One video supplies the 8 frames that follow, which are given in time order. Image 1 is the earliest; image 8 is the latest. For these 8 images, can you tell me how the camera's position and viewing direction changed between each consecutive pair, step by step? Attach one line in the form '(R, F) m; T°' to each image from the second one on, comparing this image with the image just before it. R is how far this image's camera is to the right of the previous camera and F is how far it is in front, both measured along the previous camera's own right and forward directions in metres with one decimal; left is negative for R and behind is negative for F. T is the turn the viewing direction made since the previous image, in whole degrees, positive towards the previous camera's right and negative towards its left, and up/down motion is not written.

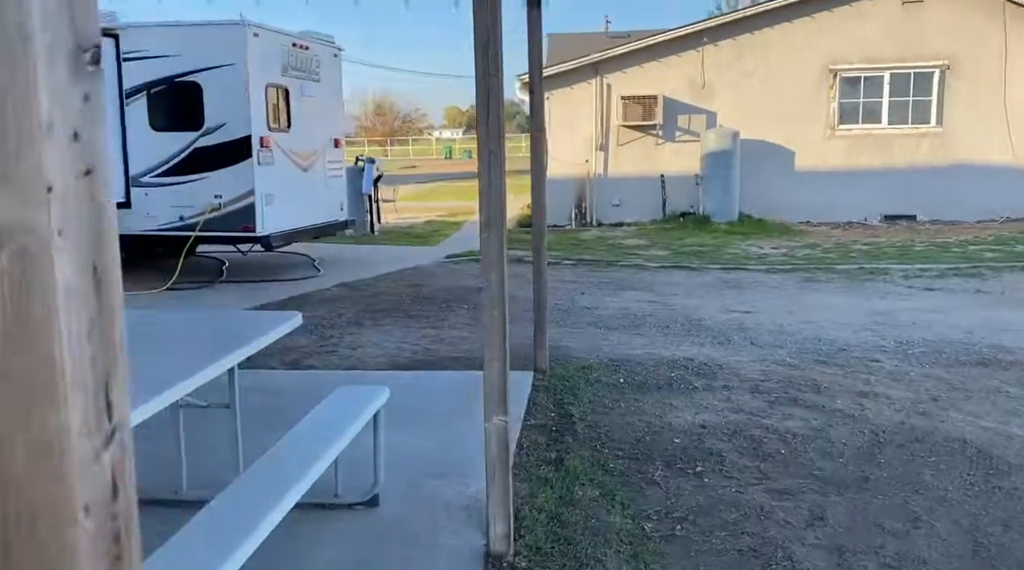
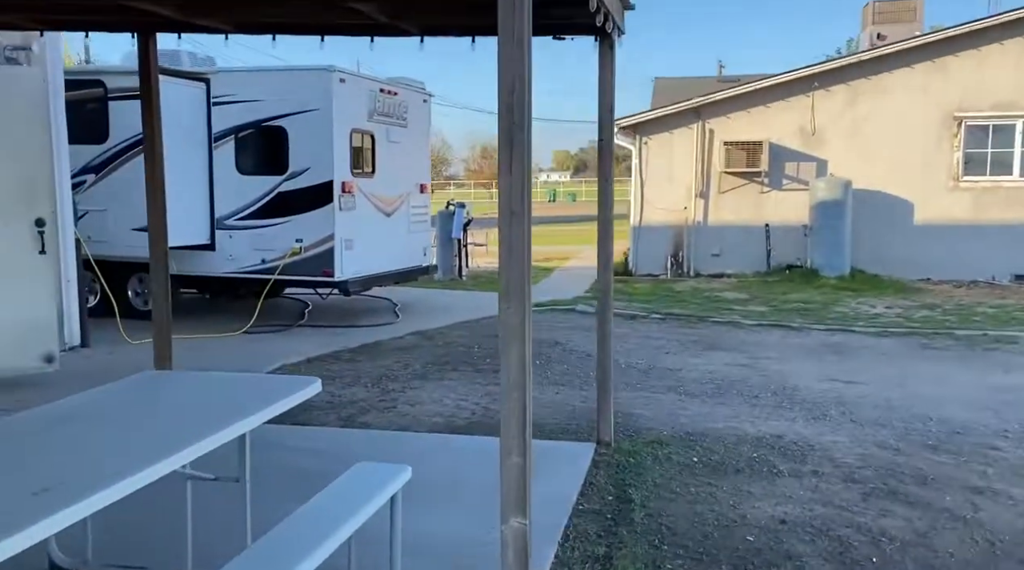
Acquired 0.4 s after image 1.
(+0.2, +0.4) m; -7°
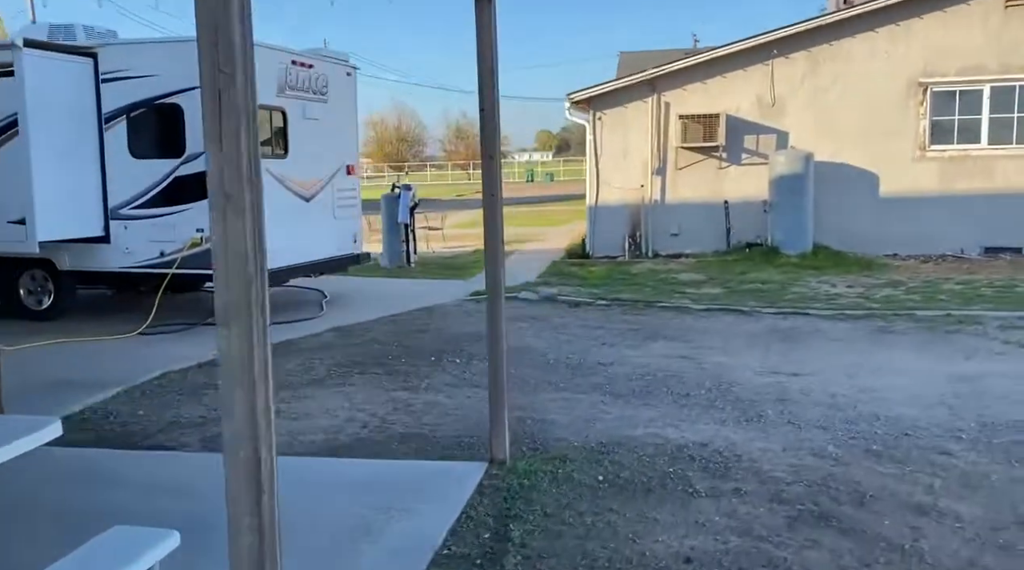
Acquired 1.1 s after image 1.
(+0.5, +0.7) m; +1°
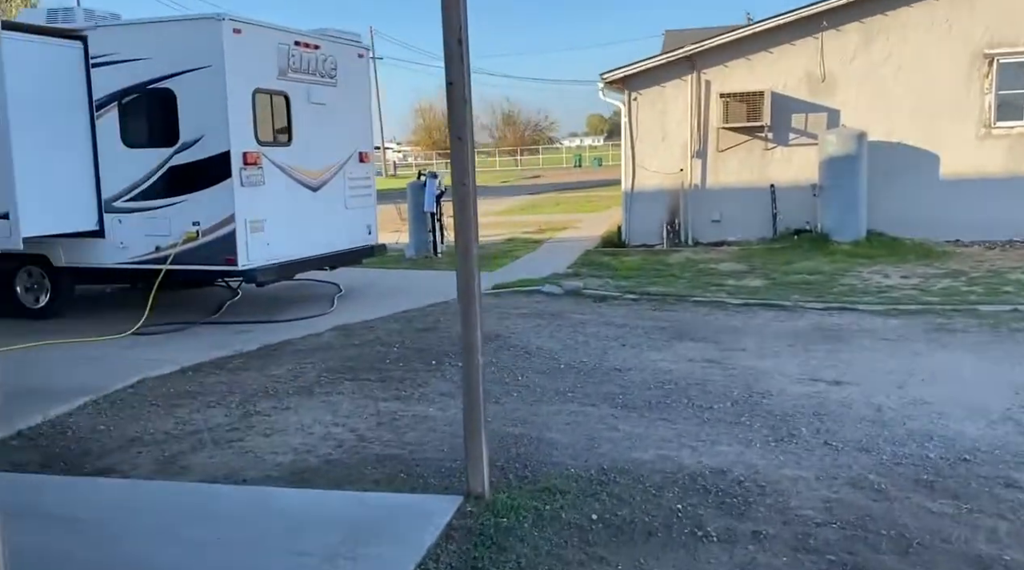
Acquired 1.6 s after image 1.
(+0.3, +0.6) m; -4°
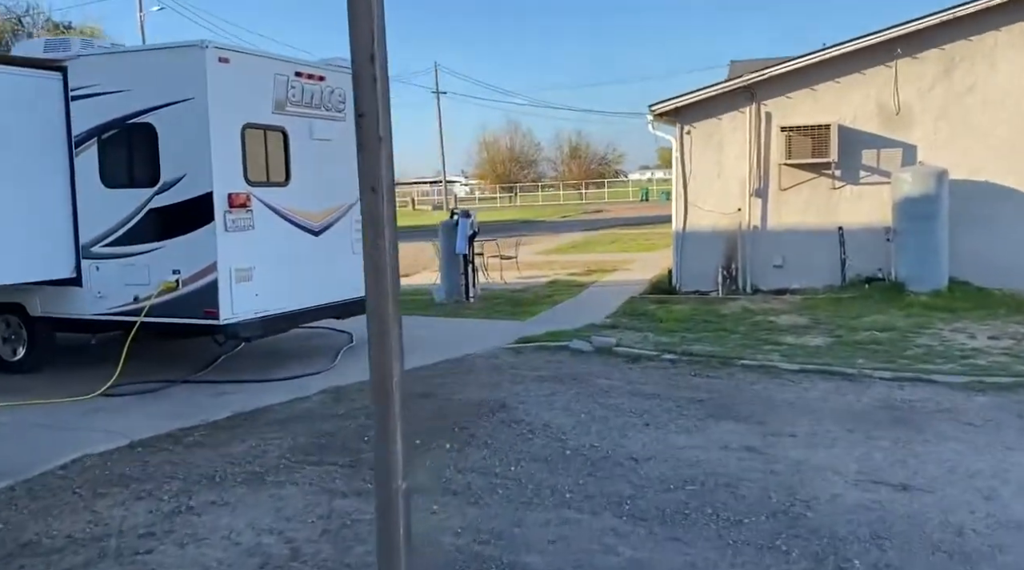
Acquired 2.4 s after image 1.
(+0.4, +0.9) m; -5°
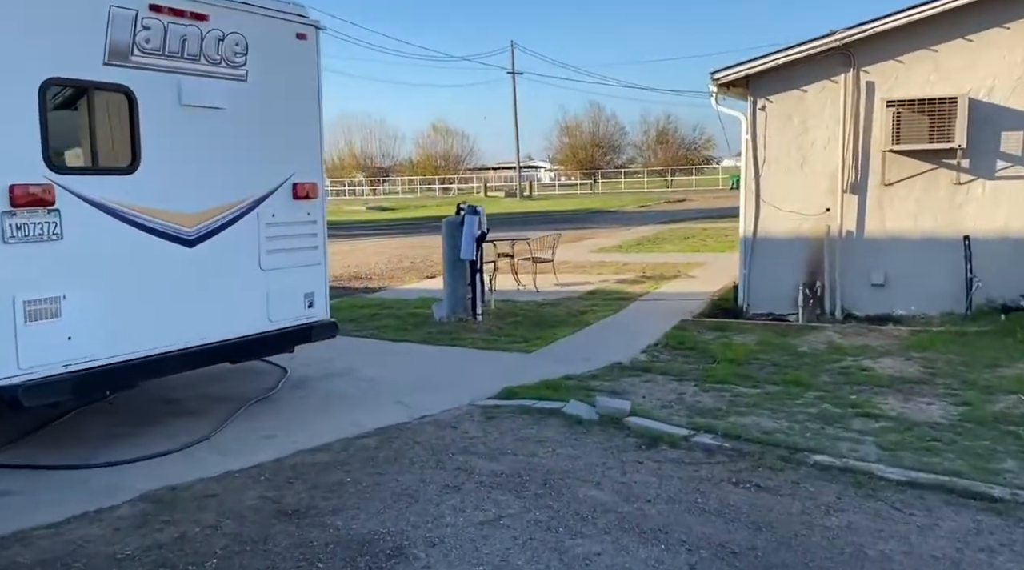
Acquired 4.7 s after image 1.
(+0.8, +2.6) m; -6°
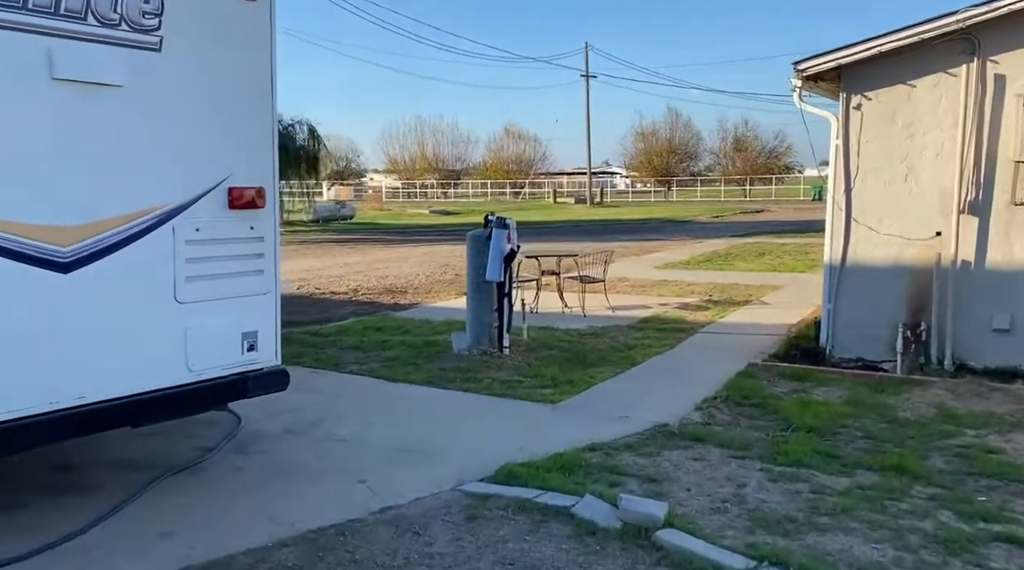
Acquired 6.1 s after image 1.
(+0.4, +1.6) m; -5°
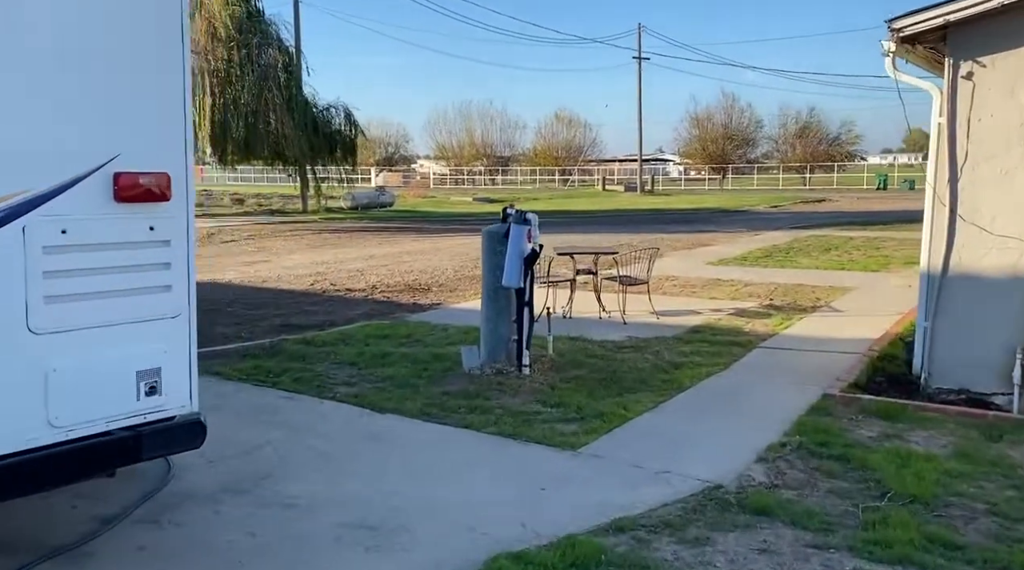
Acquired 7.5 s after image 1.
(+0.2, +1.4) m; -3°
